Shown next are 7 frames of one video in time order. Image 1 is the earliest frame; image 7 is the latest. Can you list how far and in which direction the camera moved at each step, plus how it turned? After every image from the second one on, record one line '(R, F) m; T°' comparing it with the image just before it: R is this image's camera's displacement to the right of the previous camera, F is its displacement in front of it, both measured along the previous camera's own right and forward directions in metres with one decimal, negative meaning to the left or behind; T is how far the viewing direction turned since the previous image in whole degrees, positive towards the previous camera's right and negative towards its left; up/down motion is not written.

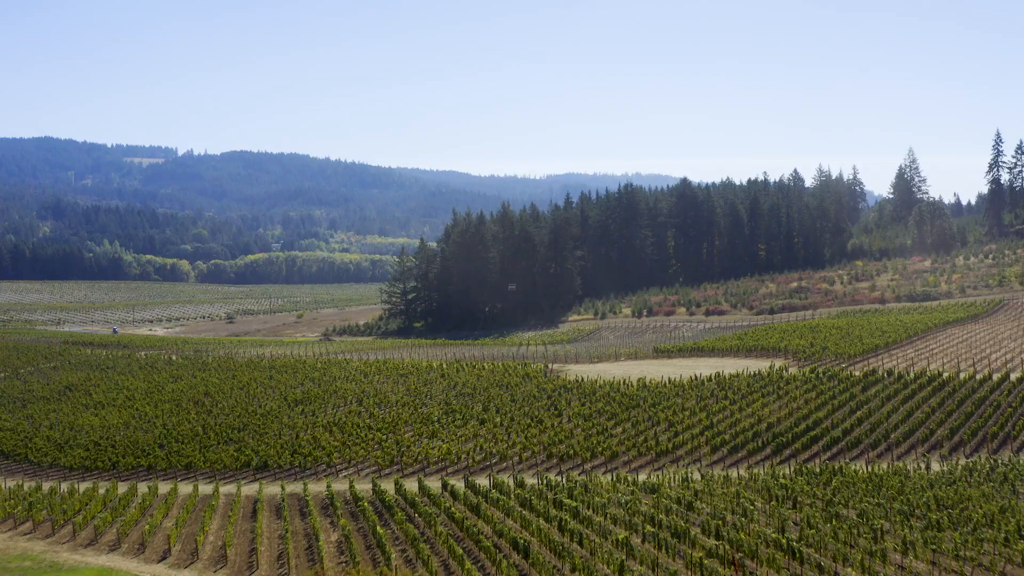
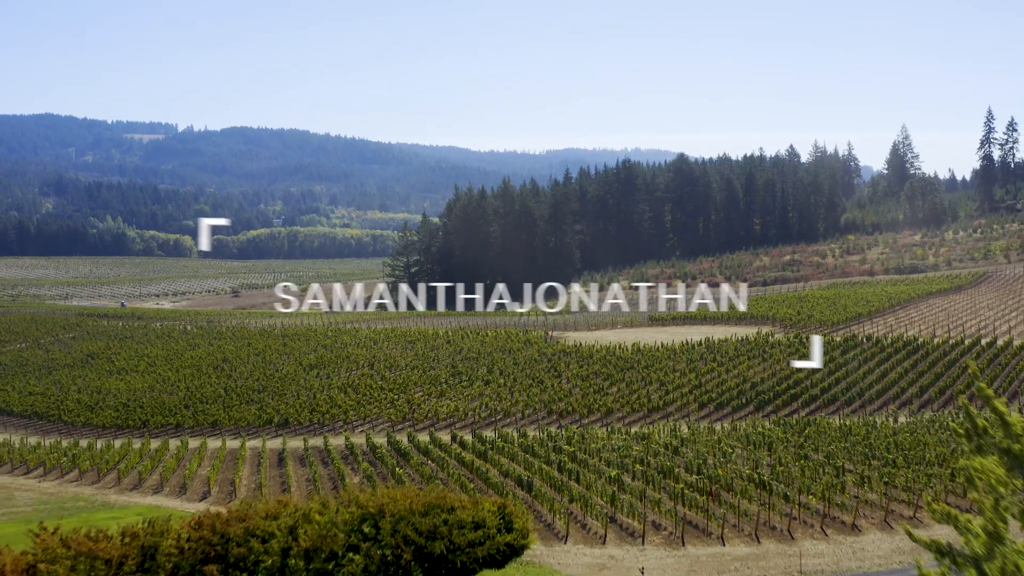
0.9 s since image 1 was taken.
(-0.1, -2.8) m; 0°
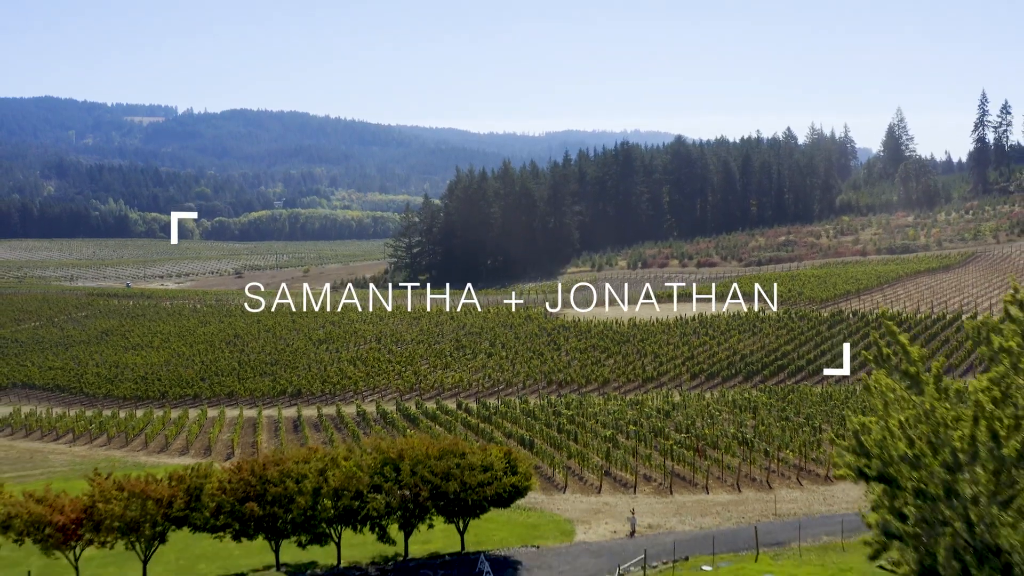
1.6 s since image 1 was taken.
(-0.1, -2.1) m; 0°
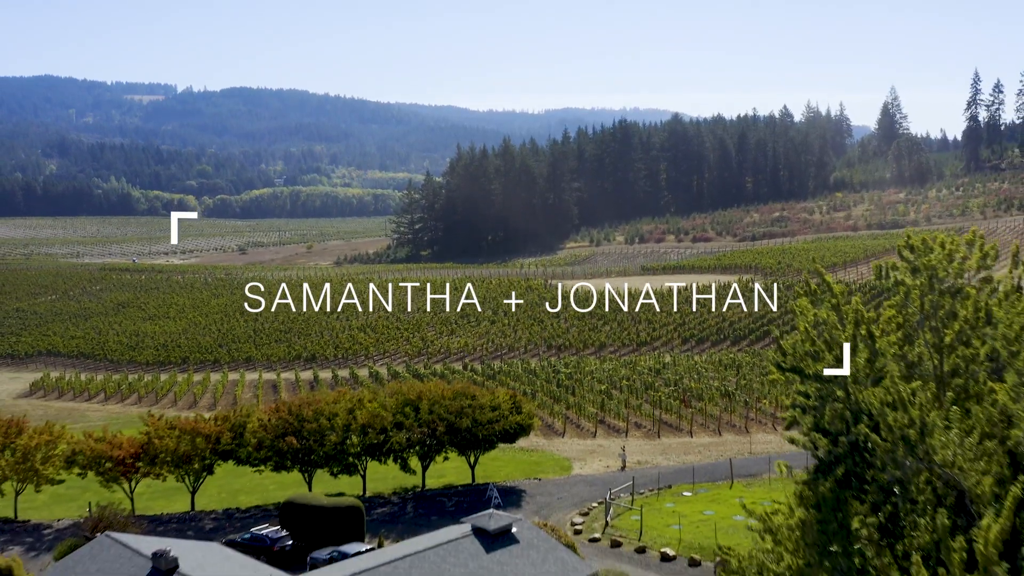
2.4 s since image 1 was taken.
(-0.1, -2.6) m; 0°
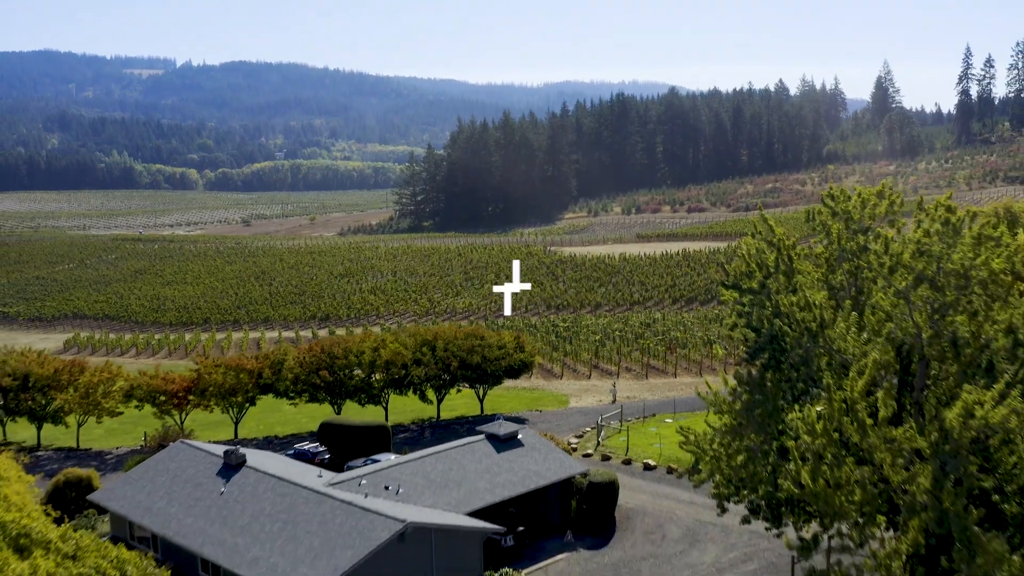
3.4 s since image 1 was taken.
(-0.1, -3.0) m; 0°
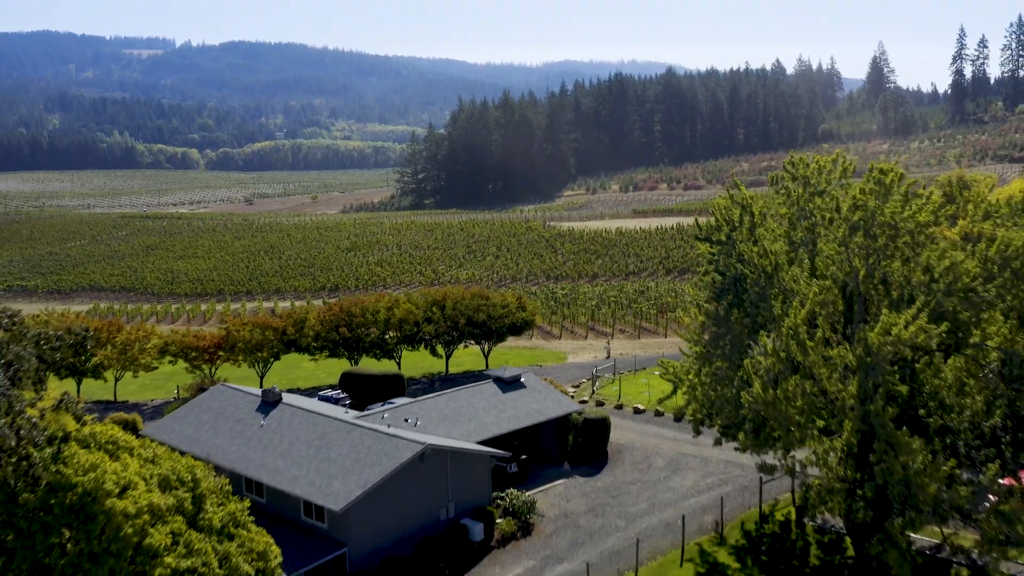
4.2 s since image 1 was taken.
(-0.1, -2.2) m; 0°
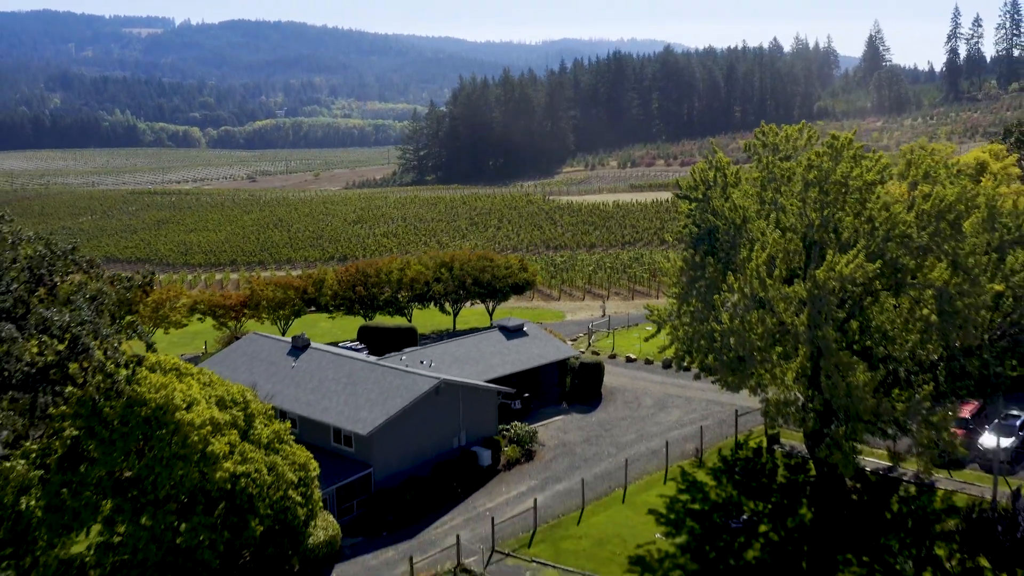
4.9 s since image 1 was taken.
(-0.1, -2.2) m; 0°
